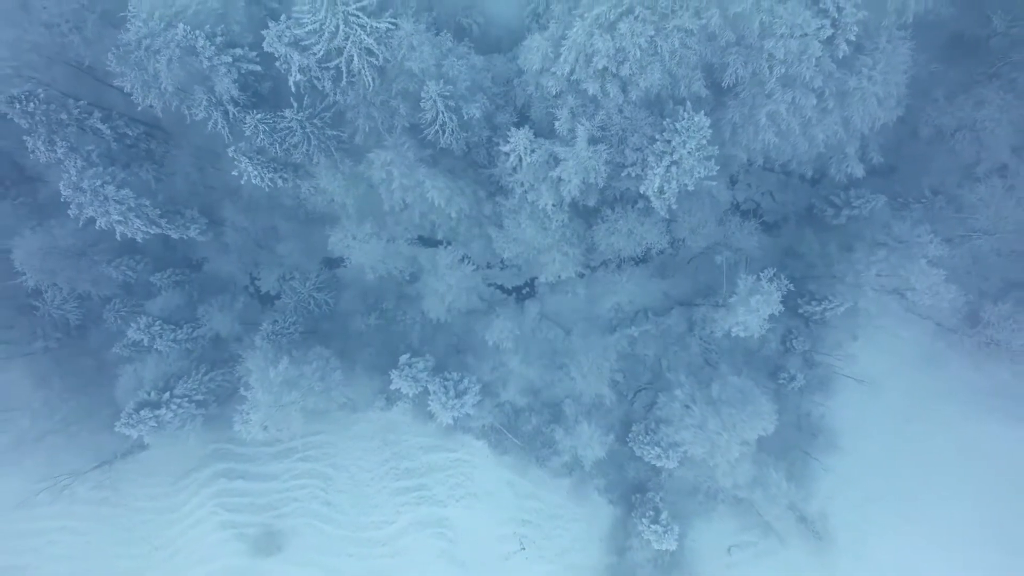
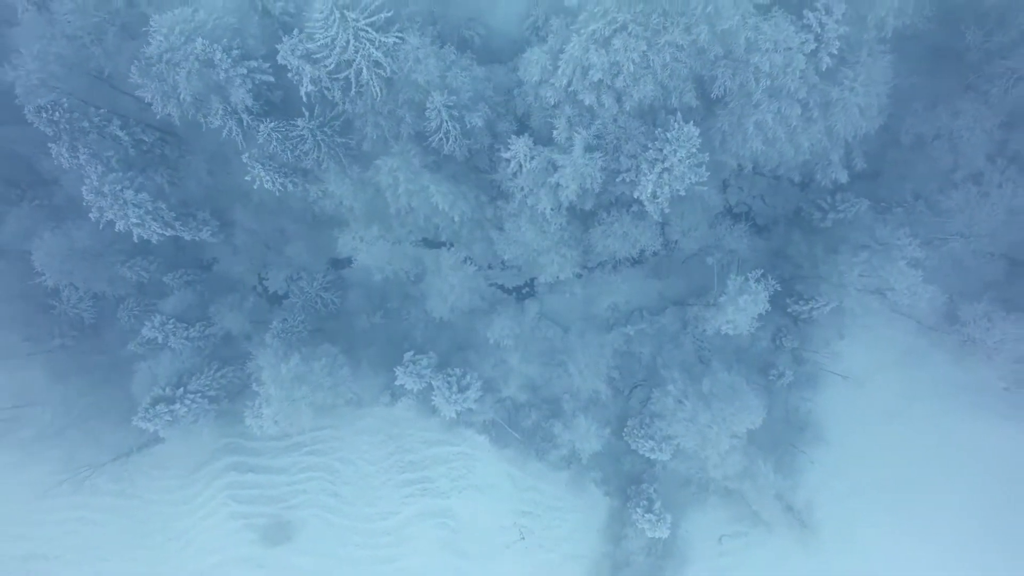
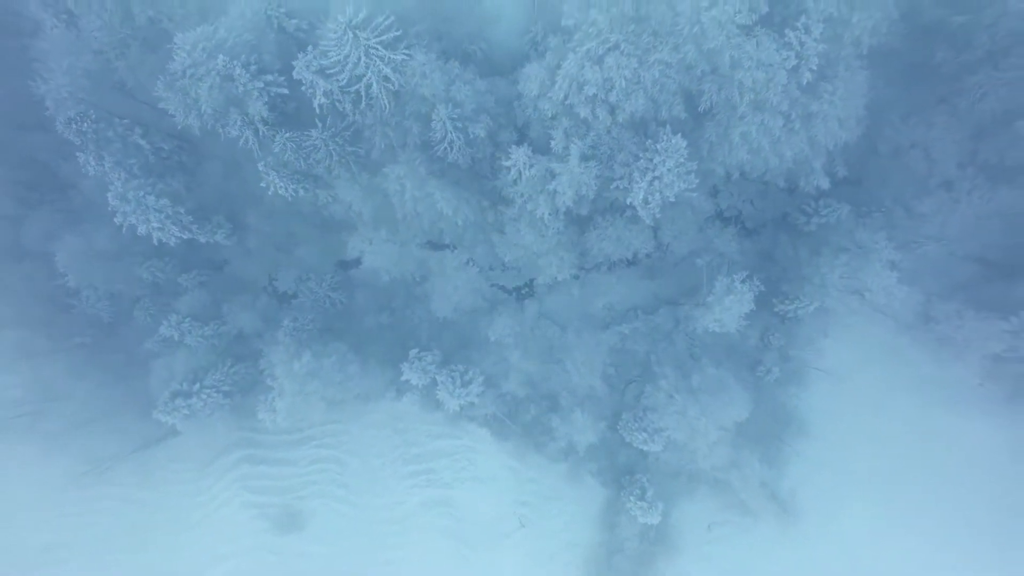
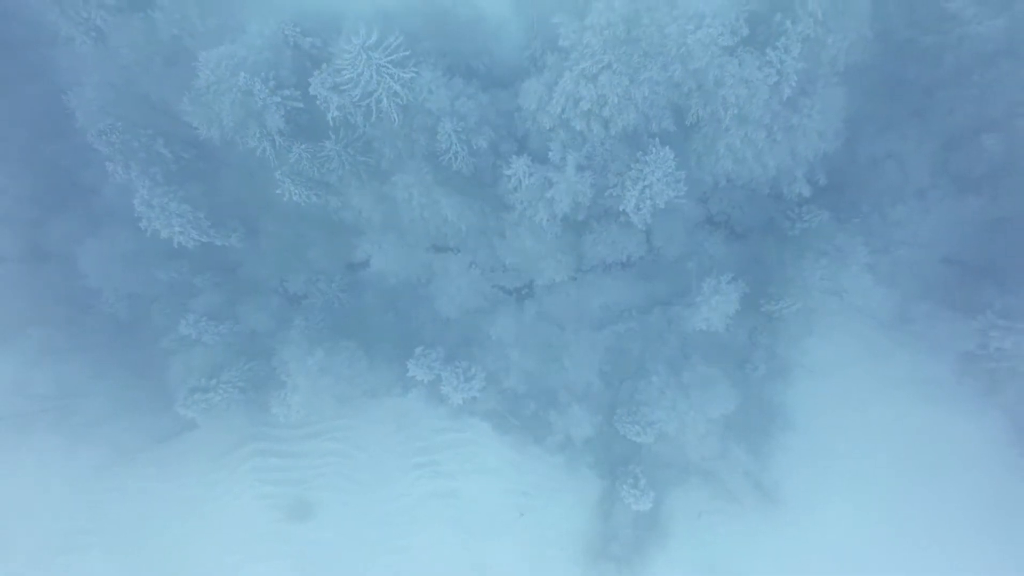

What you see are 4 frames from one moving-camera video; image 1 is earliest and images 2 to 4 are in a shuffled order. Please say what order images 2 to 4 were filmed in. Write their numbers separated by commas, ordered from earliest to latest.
2, 3, 4
